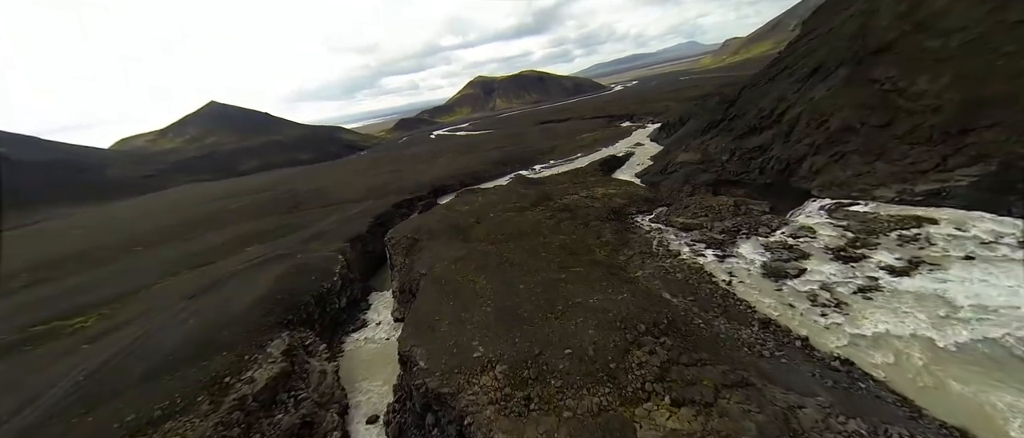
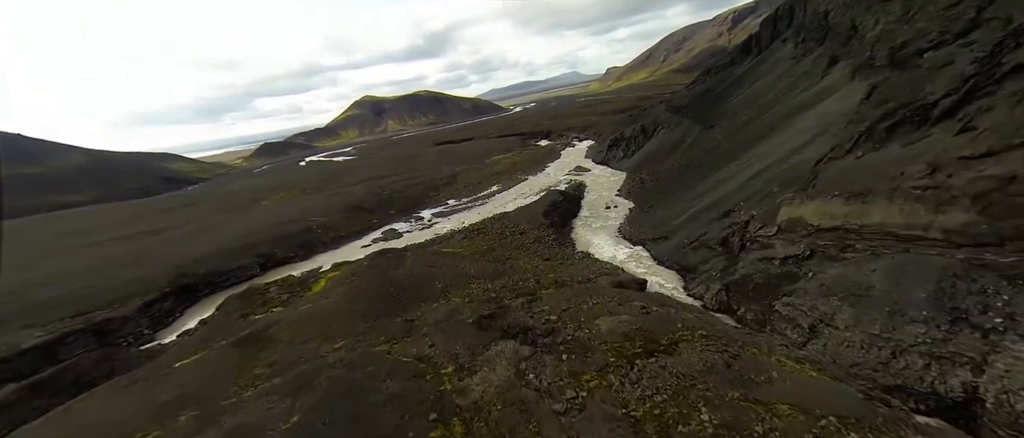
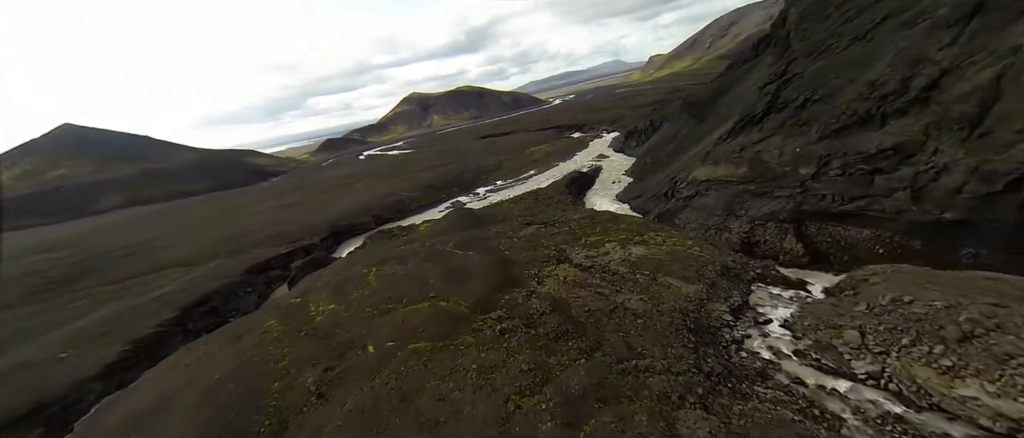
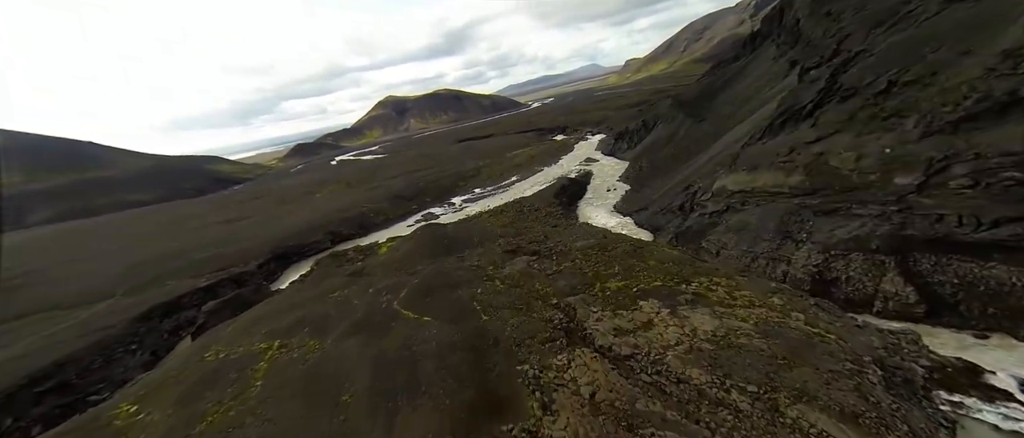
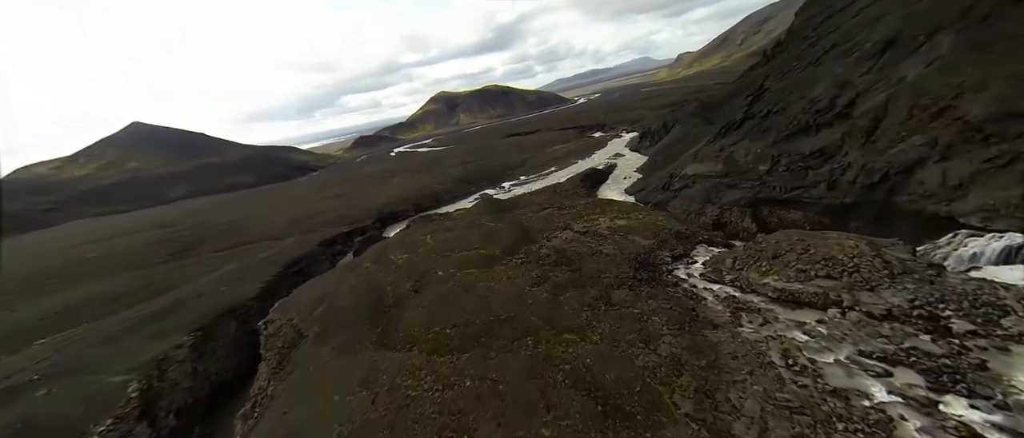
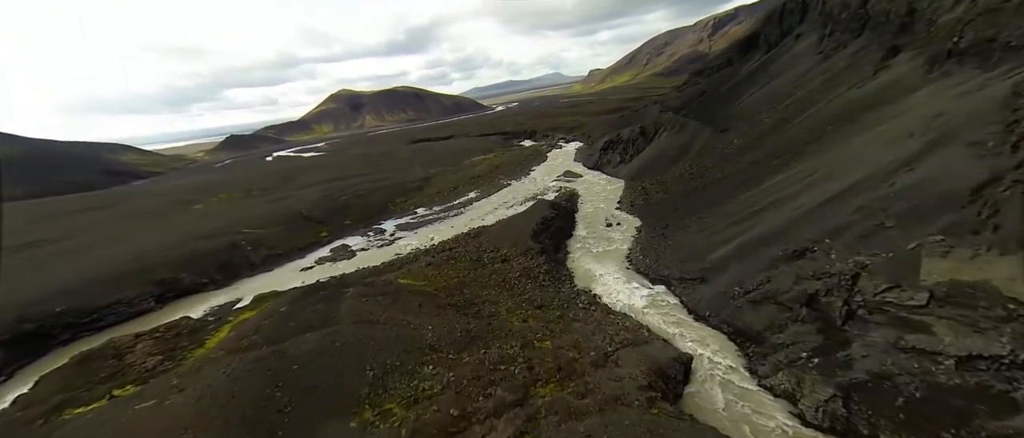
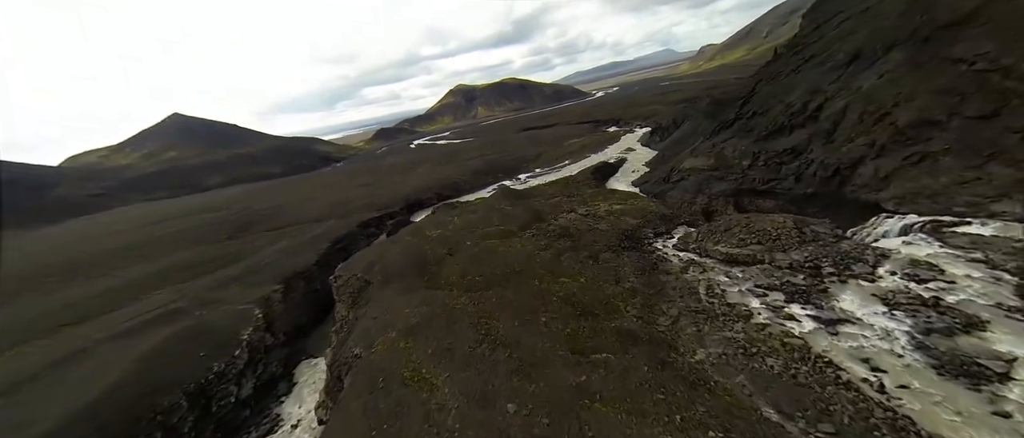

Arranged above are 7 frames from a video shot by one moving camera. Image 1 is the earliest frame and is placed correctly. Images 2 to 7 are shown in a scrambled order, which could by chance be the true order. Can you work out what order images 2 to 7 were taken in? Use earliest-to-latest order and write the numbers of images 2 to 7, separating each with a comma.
7, 5, 3, 4, 2, 6
